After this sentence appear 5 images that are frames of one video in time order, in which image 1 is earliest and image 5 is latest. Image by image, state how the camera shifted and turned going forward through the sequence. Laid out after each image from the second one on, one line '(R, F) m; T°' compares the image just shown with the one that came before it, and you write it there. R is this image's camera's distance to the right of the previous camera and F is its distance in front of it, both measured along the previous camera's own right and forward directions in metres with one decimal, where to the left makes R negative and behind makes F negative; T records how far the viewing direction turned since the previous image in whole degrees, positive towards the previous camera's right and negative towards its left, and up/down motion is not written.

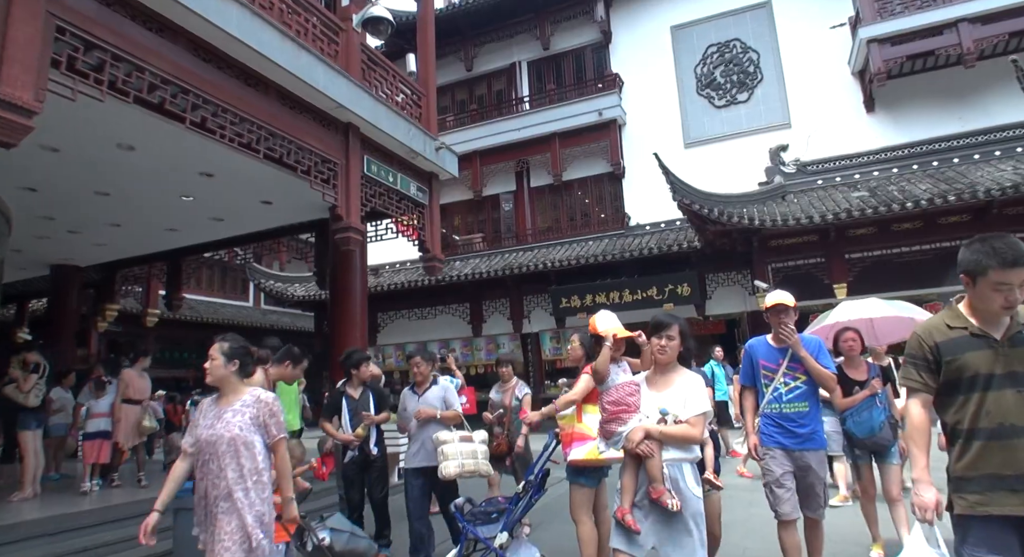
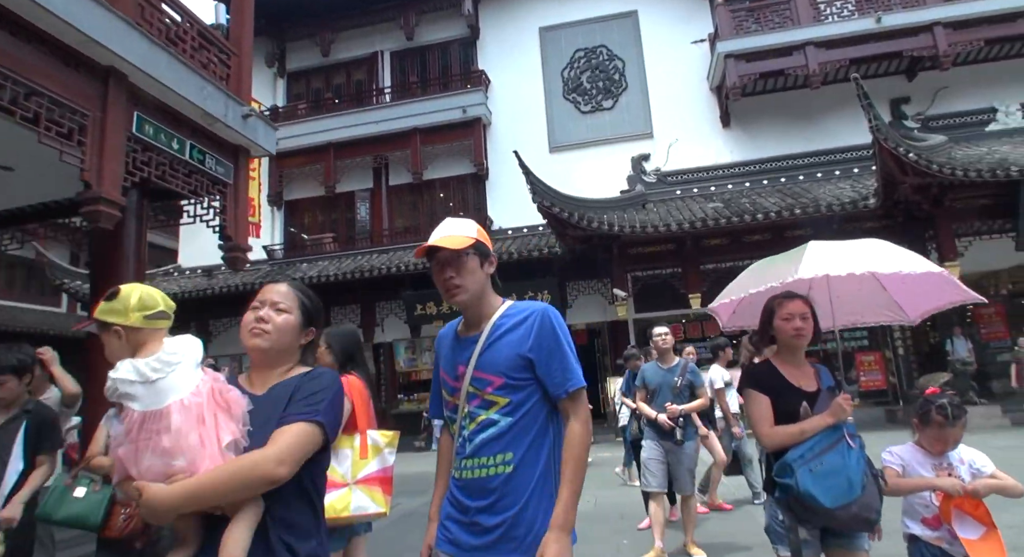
(+0.9, +1.1) m; +11°
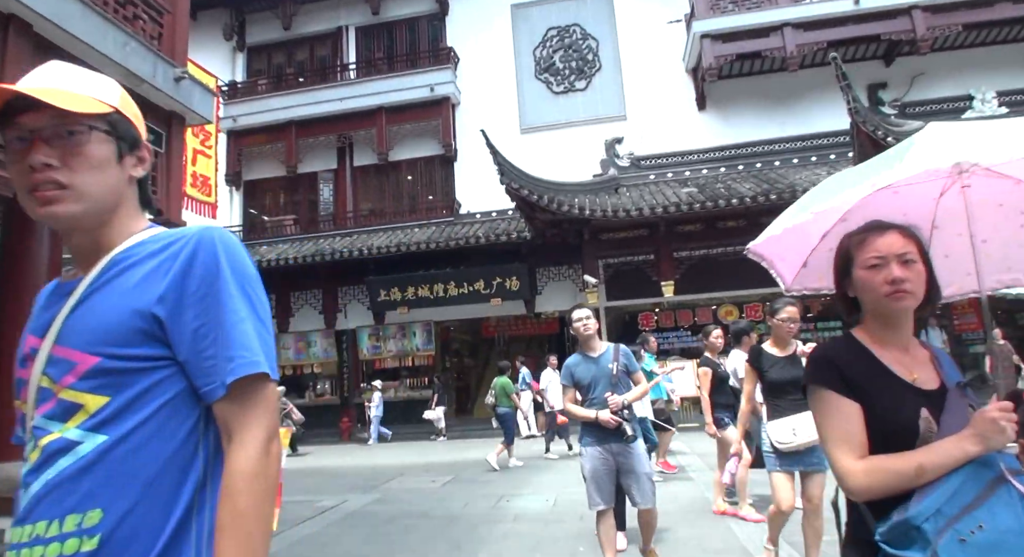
(+0.3, +0.5) m; +2°
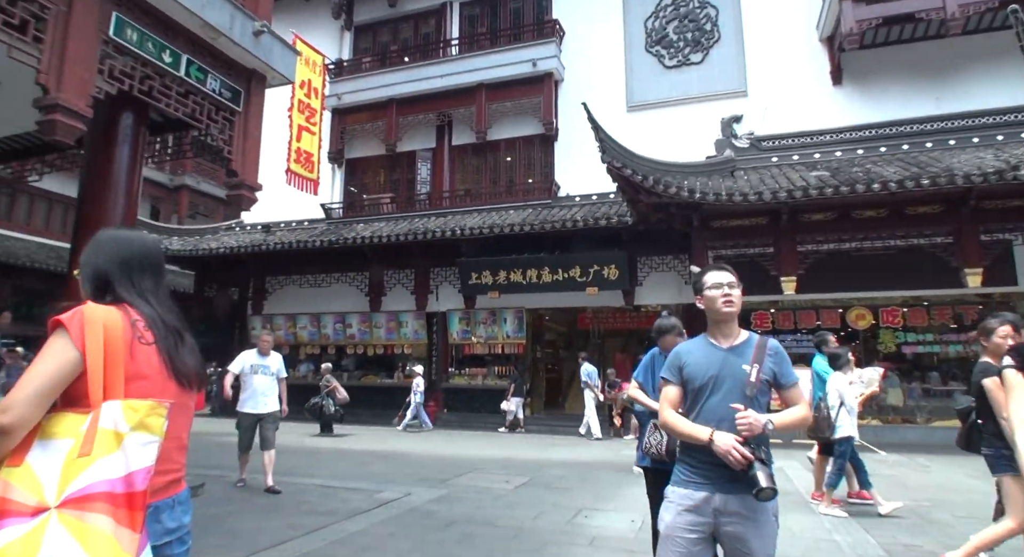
(+0.1, +0.7) m; -10°
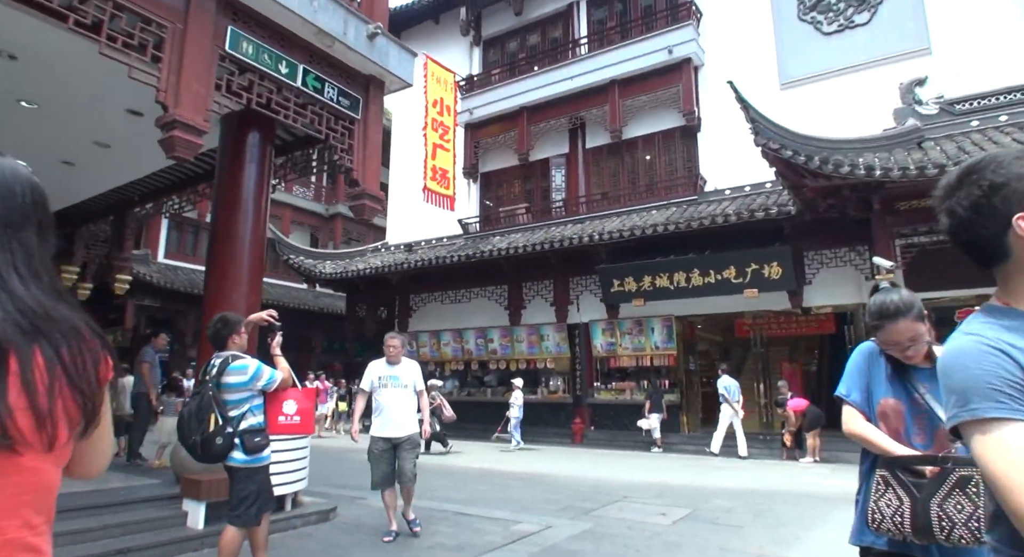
(0.0, +0.6) m; -14°
